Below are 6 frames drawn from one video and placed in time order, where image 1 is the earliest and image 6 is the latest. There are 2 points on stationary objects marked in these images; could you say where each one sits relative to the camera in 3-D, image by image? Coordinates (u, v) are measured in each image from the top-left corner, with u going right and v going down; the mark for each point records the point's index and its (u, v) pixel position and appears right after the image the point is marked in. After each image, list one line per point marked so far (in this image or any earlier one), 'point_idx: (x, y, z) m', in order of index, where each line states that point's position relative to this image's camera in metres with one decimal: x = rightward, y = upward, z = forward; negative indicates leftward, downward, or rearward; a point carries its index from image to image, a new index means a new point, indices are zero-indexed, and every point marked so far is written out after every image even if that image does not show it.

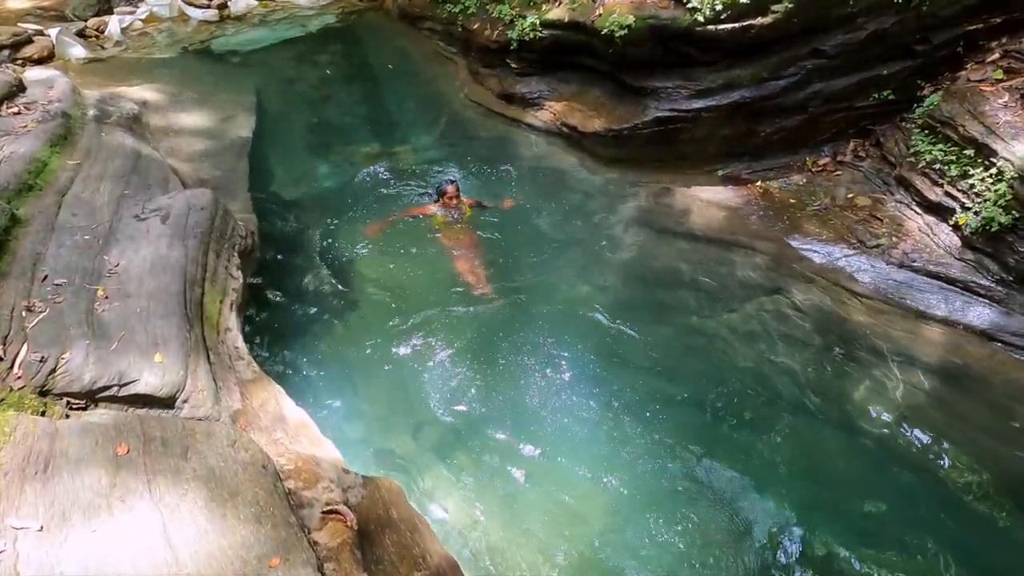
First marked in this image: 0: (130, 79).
0: (-6.3, +3.4, +8.8) m
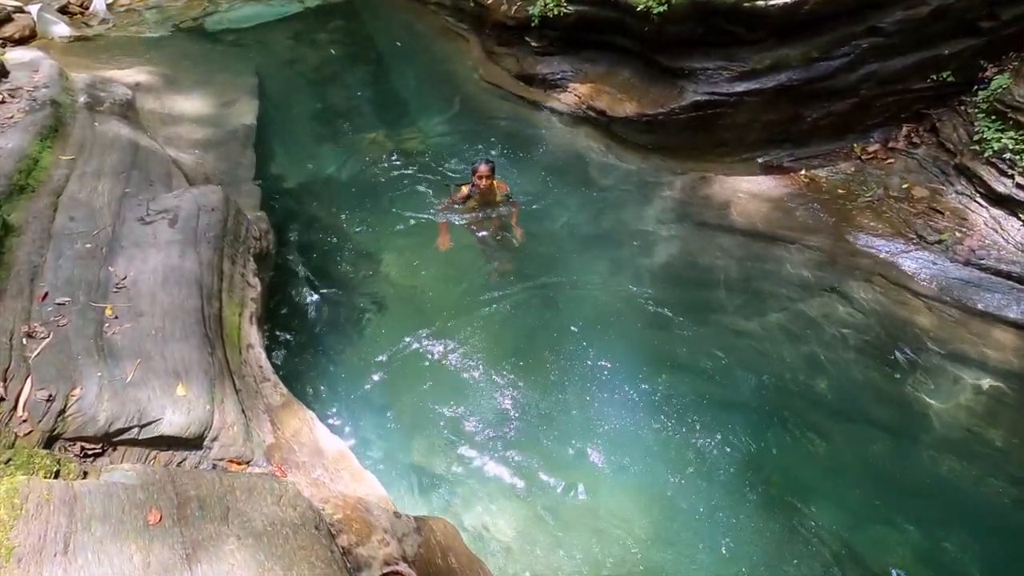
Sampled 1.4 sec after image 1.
0: (-6.0, +3.5, +8.2) m
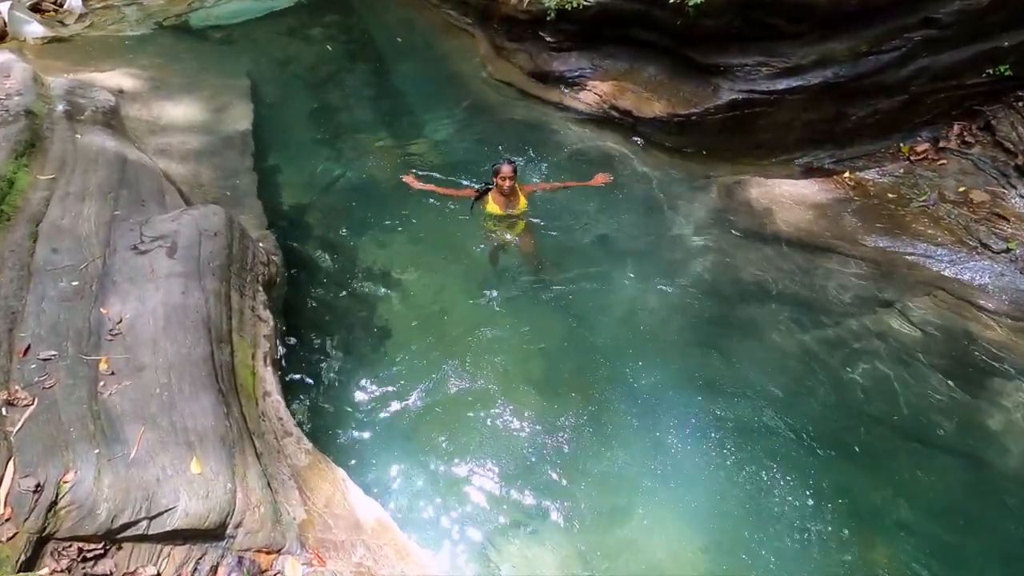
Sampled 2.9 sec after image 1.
0: (-5.9, +3.2, +7.5) m
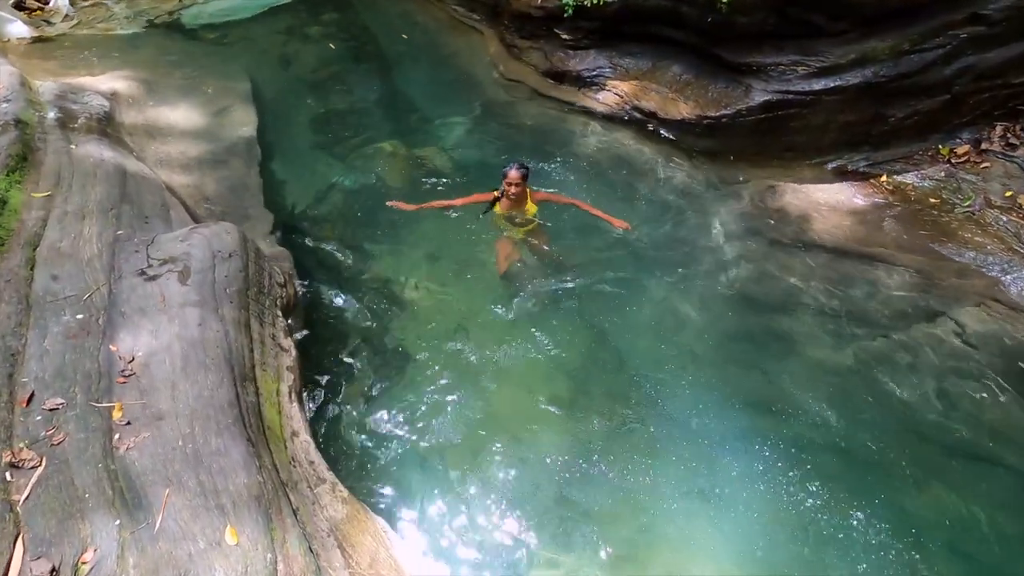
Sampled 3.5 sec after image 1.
0: (-5.7, +3.0, +7.1) m
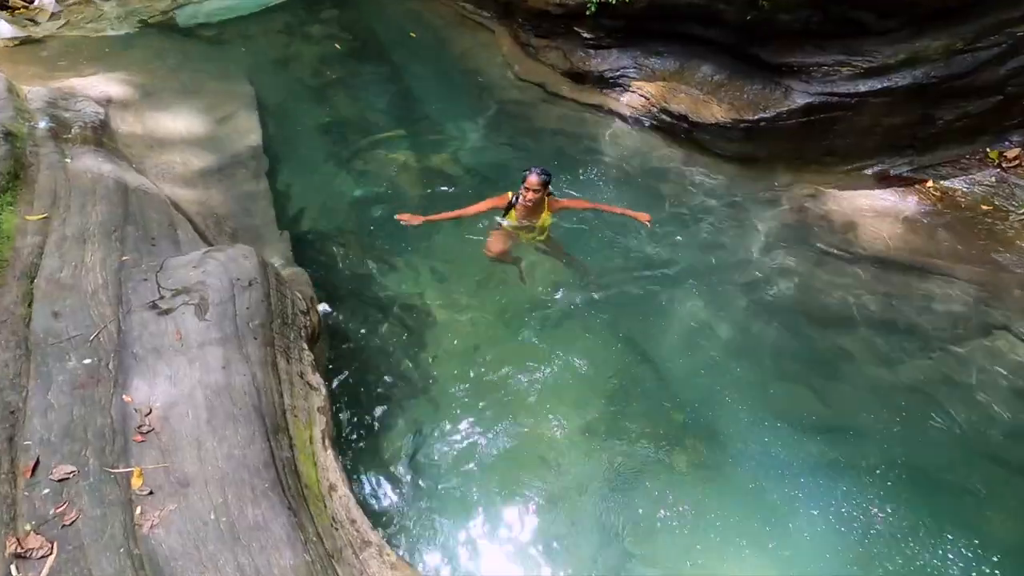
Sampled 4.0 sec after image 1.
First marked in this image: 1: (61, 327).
0: (-5.5, +2.8, +6.7) m
1: (-2.3, -0.2, +2.8) m
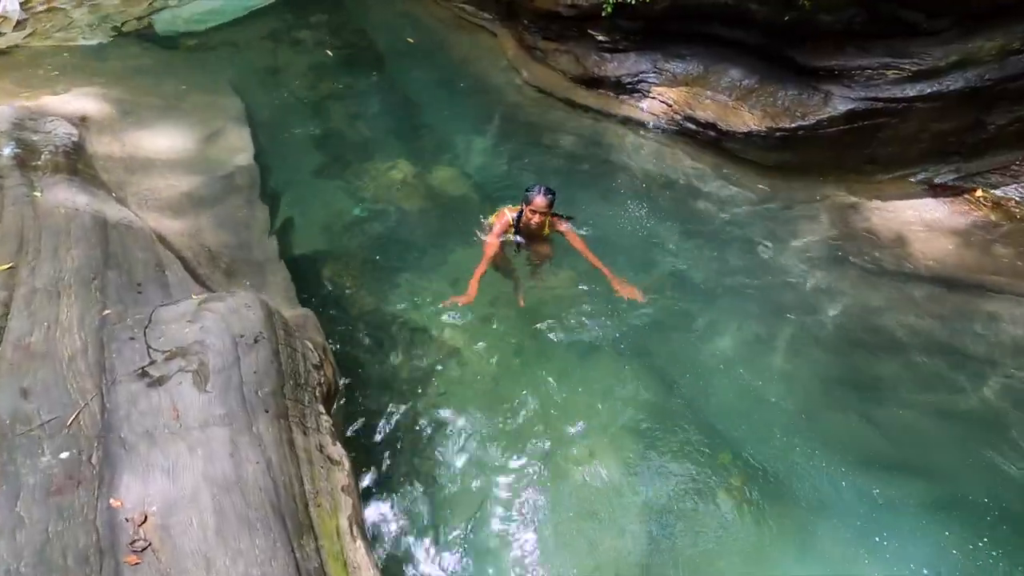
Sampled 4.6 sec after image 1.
0: (-5.3, +2.4, +6.1) m
1: (-2.1, -0.5, +2.3) m
